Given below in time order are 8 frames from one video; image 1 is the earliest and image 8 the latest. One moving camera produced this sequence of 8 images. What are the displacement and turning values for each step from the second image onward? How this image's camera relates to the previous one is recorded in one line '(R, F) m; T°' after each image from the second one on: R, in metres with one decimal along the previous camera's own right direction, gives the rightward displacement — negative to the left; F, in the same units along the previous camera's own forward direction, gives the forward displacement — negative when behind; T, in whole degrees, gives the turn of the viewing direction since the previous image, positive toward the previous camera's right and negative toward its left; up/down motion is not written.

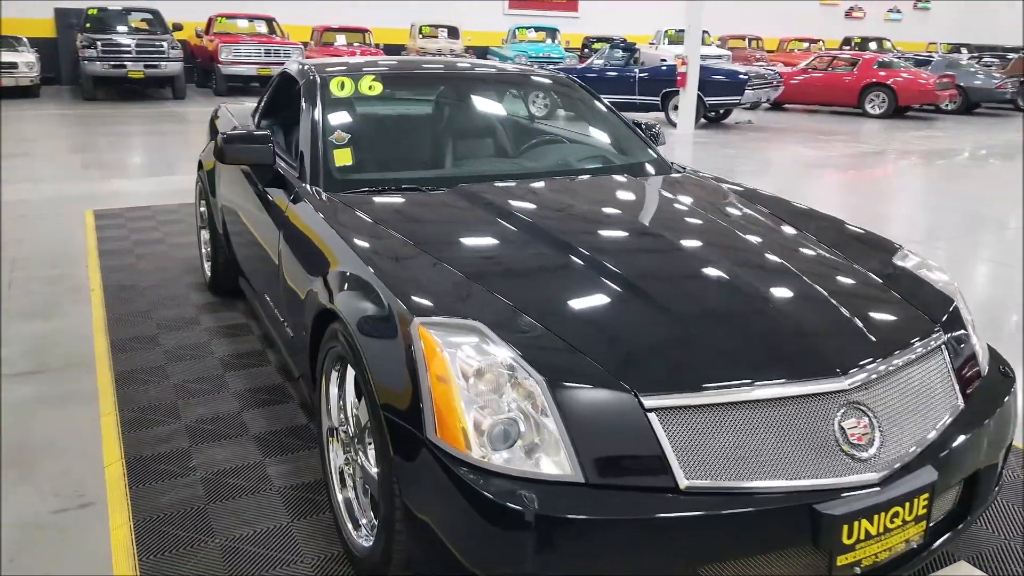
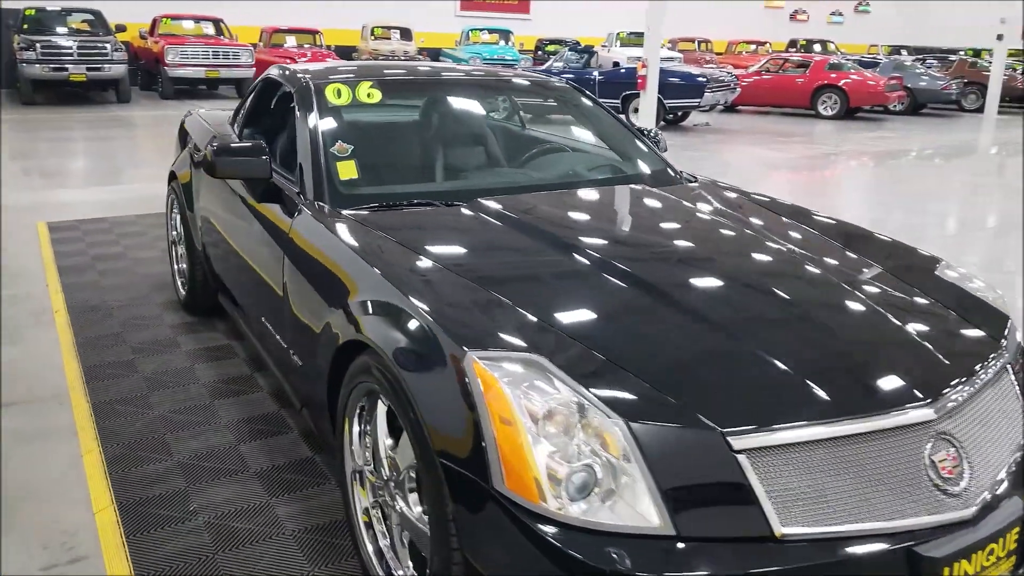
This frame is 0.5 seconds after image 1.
(-0.2, +0.1) m; +4°
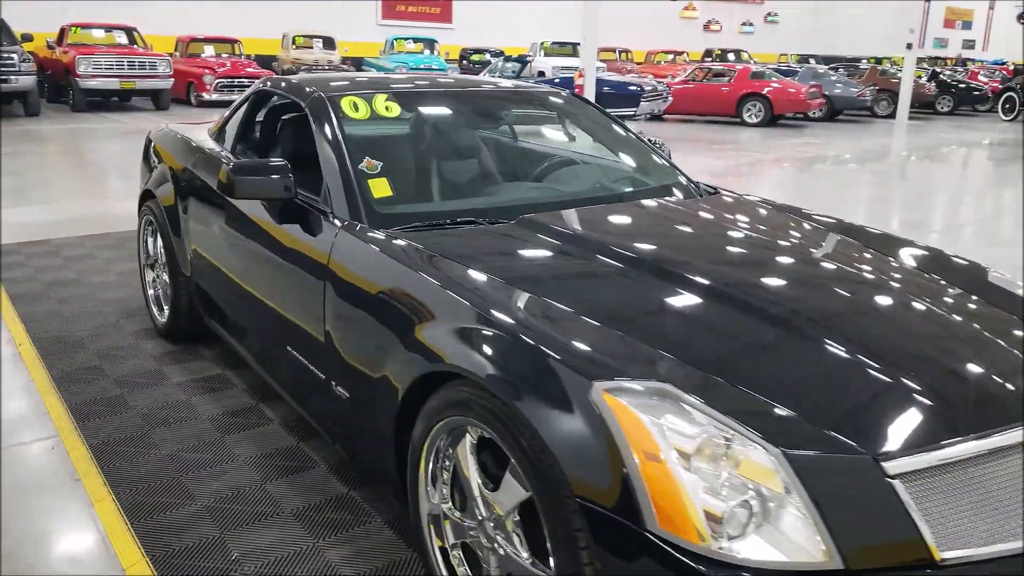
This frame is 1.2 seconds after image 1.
(-0.3, +0.1) m; +6°
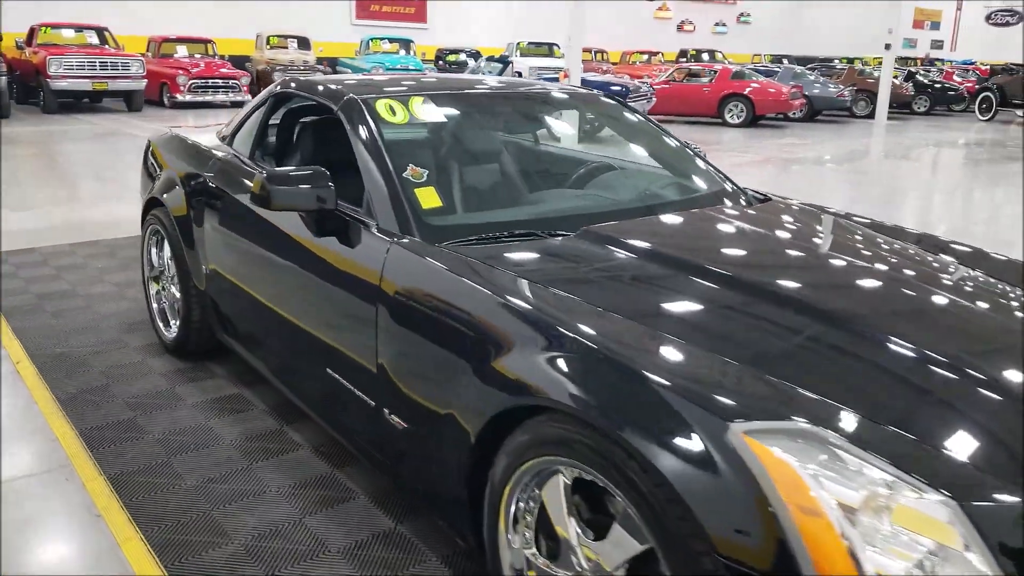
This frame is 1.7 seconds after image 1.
(-0.2, +0.1) m; +2°
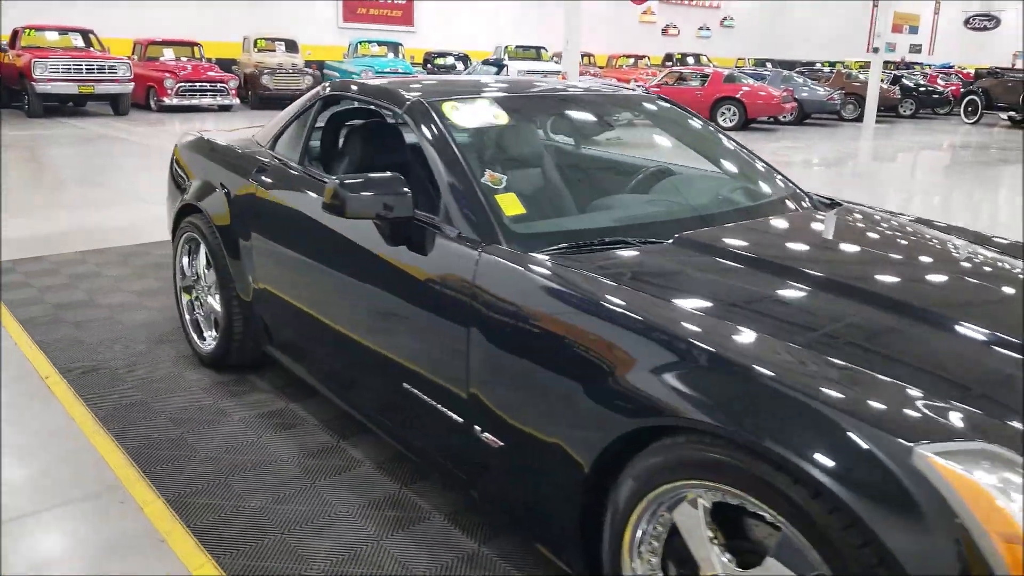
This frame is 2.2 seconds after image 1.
(-0.3, +0.1) m; +1°
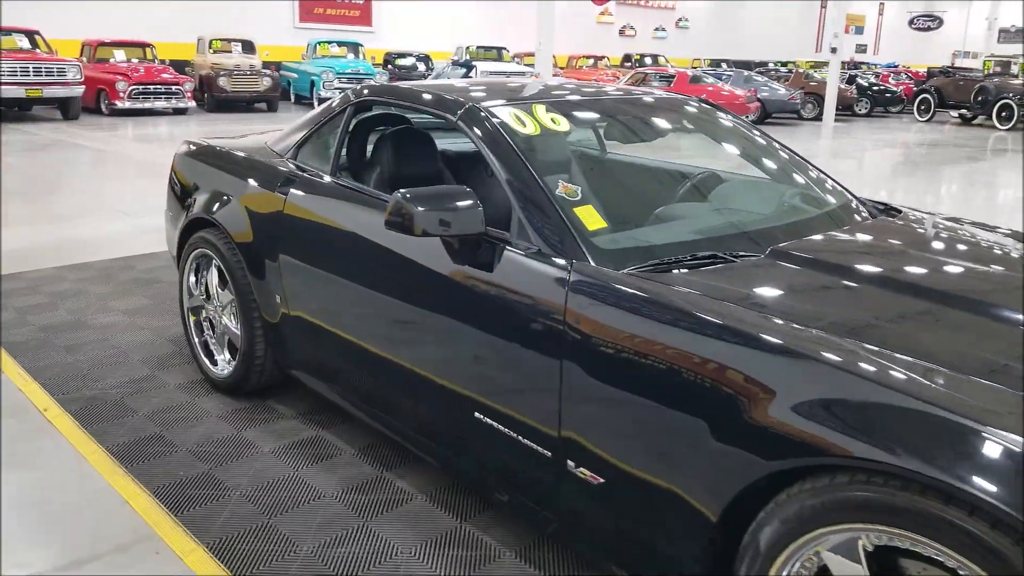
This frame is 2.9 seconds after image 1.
(-0.3, +0.2) m; +3°
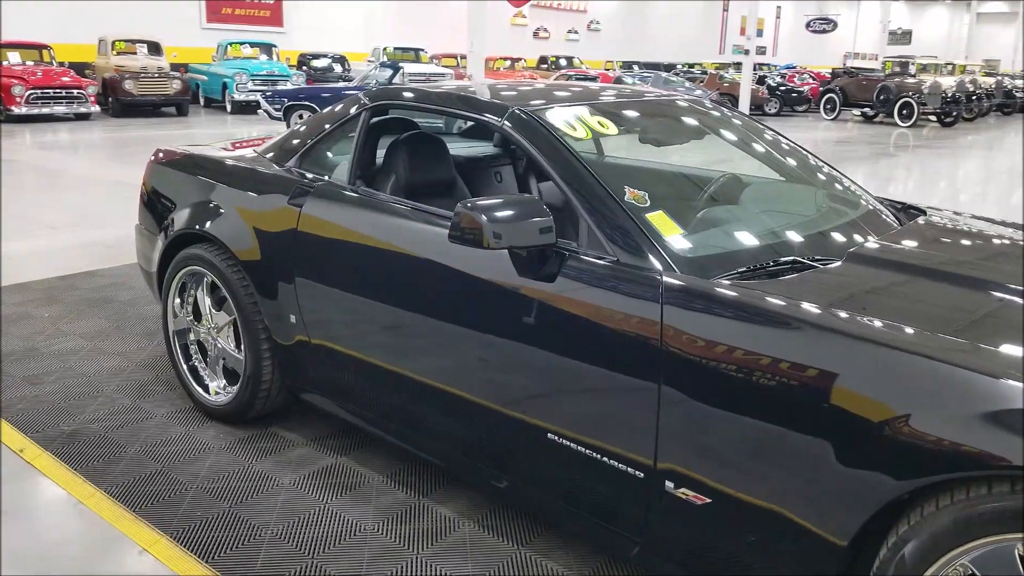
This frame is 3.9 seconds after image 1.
(-0.4, +0.1) m; +6°
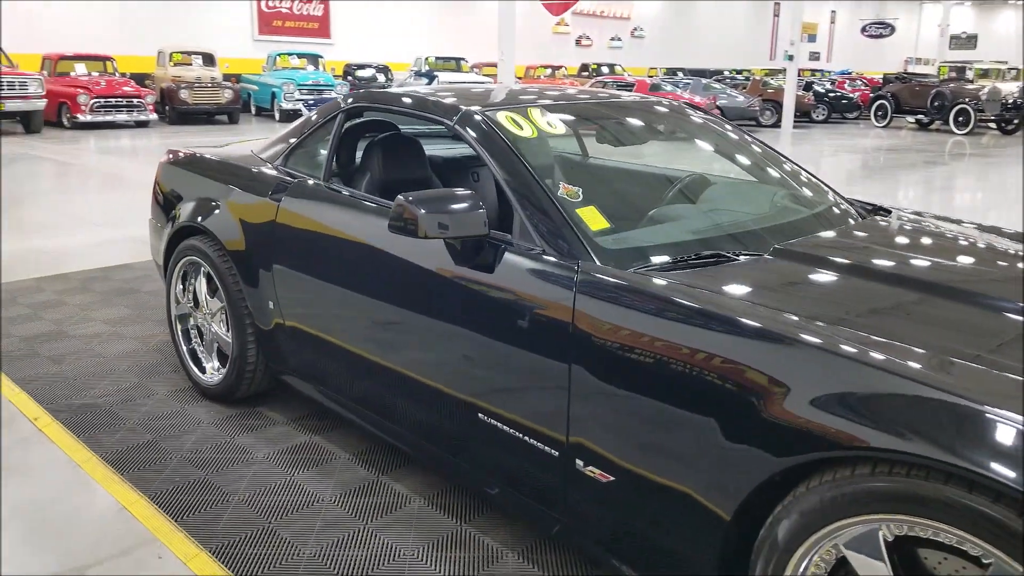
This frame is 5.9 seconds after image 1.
(+0.3, -0.1) m; -3°
